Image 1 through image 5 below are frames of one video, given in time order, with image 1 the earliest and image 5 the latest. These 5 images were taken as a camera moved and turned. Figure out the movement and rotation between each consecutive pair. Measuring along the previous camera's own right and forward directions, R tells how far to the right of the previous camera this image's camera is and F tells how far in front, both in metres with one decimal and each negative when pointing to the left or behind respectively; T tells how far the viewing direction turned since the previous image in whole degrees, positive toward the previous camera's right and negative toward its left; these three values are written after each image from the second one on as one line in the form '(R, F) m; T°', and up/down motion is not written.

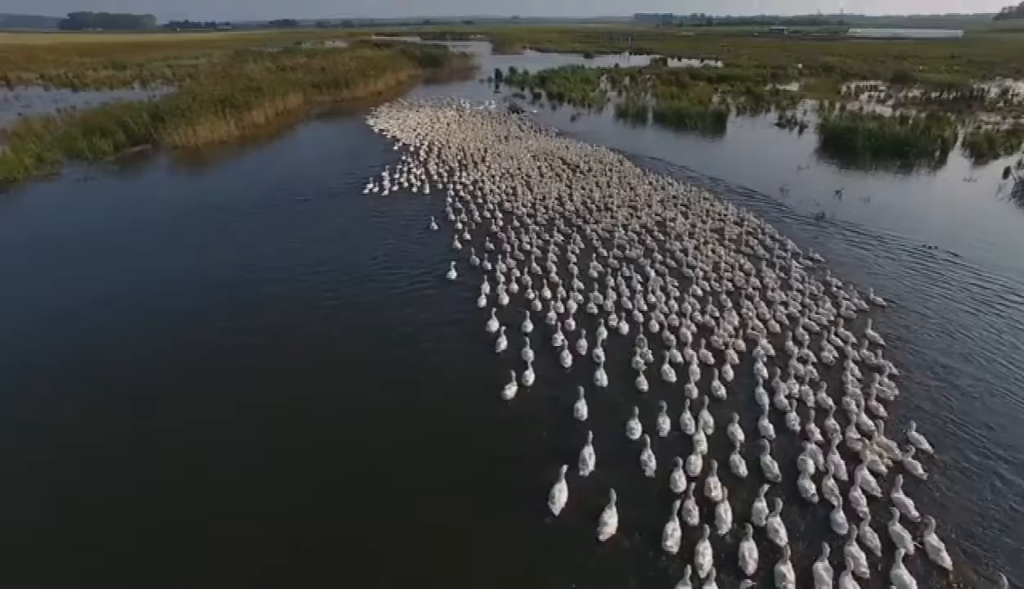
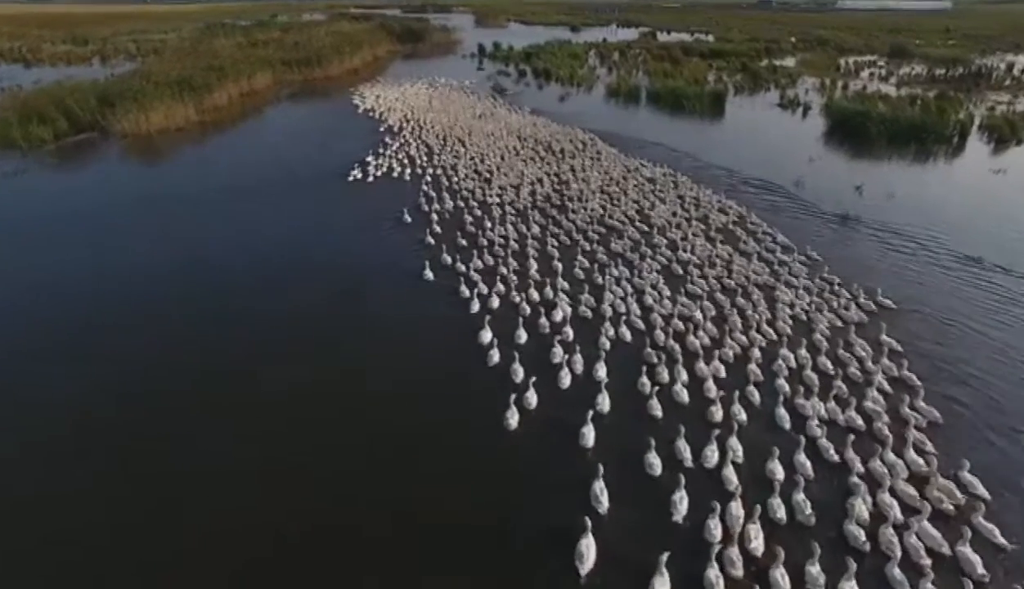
(0.0, +2.0) m; +1°
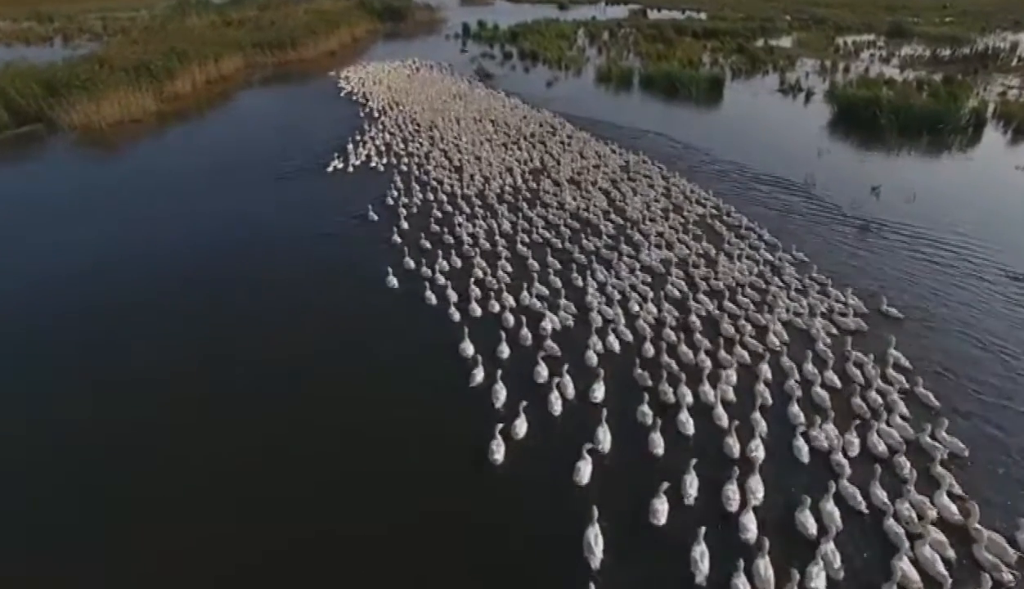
(+0.2, +1.6) m; +1°
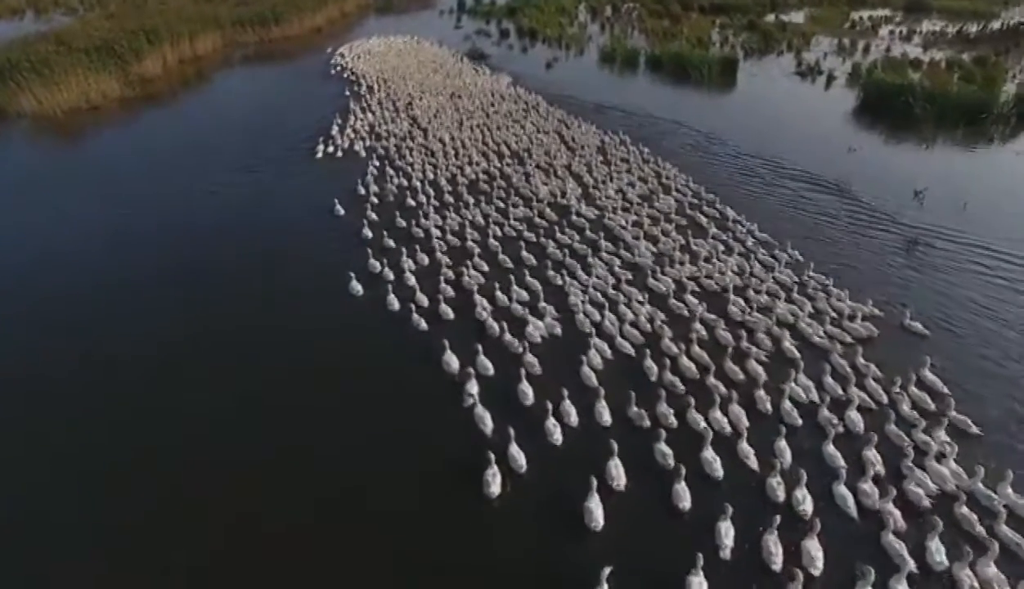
(+0.1, +1.8) m; 0°
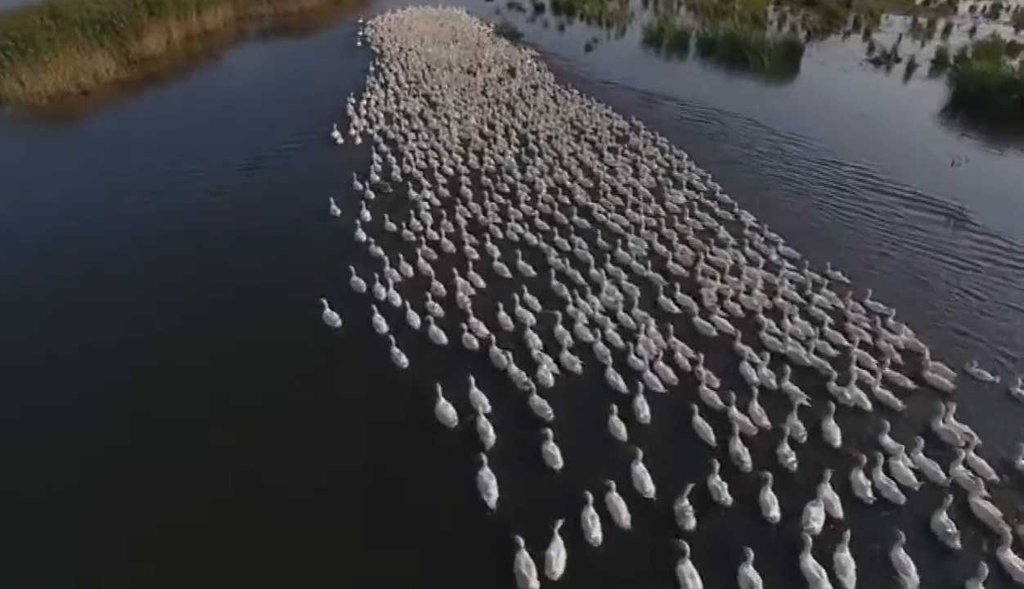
(-0.2, +2.4) m; -2°
